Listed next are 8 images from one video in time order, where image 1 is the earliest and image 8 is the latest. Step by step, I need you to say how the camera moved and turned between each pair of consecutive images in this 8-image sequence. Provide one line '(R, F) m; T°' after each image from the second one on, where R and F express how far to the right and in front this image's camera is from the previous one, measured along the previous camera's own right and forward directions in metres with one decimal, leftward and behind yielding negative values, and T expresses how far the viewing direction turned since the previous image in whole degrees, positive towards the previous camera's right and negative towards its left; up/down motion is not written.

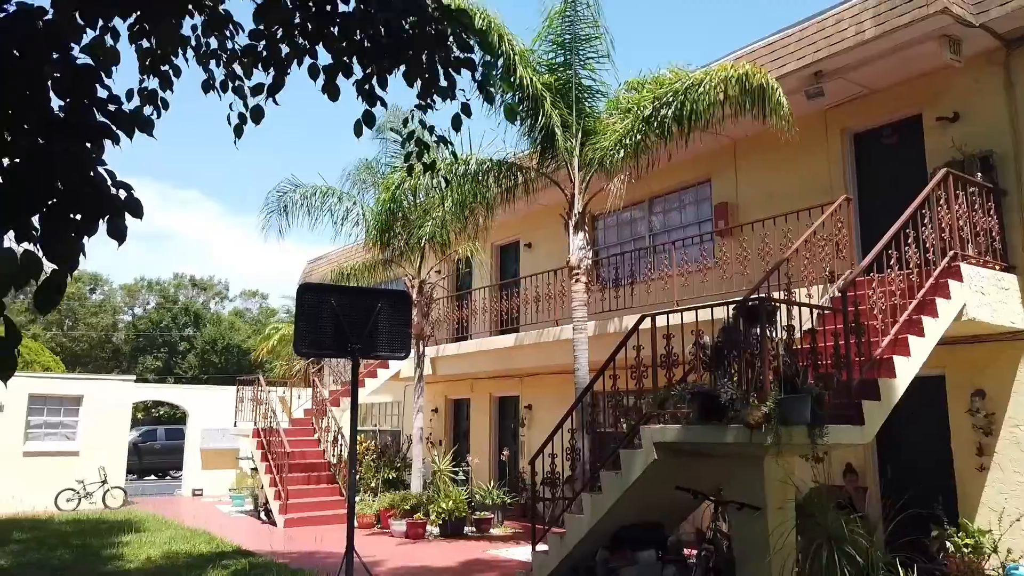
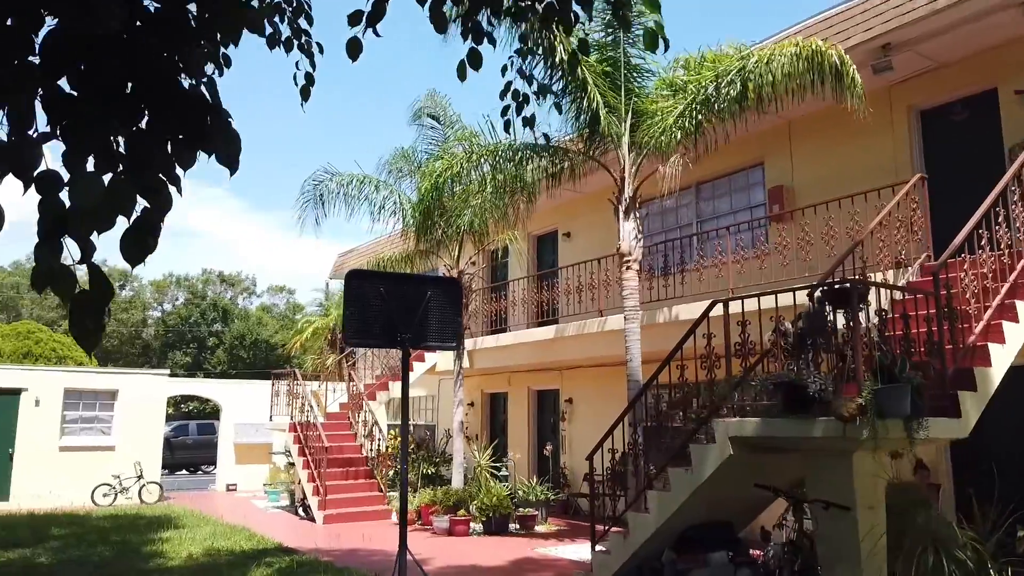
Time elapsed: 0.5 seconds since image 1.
(-0.3, +0.3) m; -2°
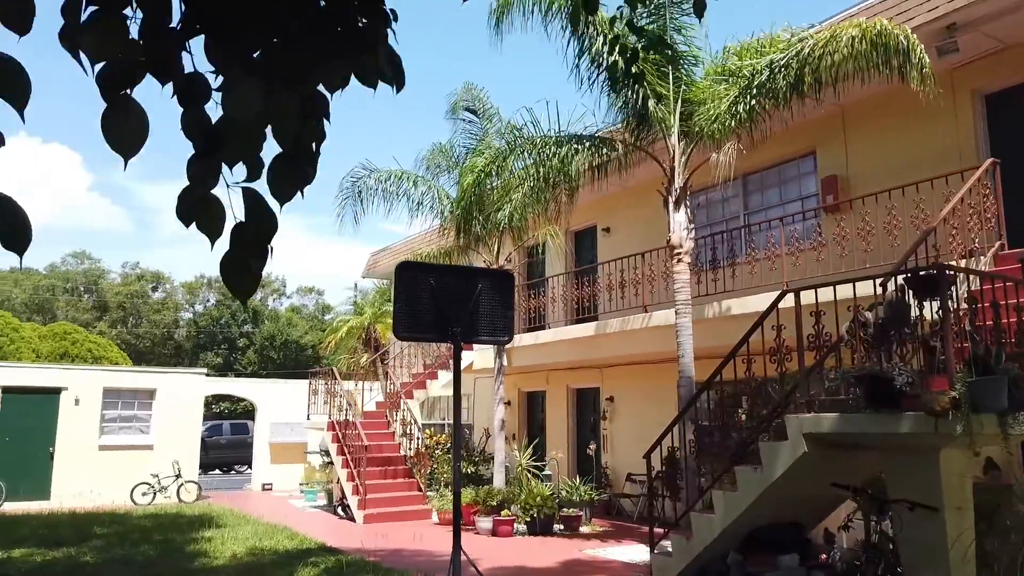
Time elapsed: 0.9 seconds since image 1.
(-0.2, +0.2) m; -2°
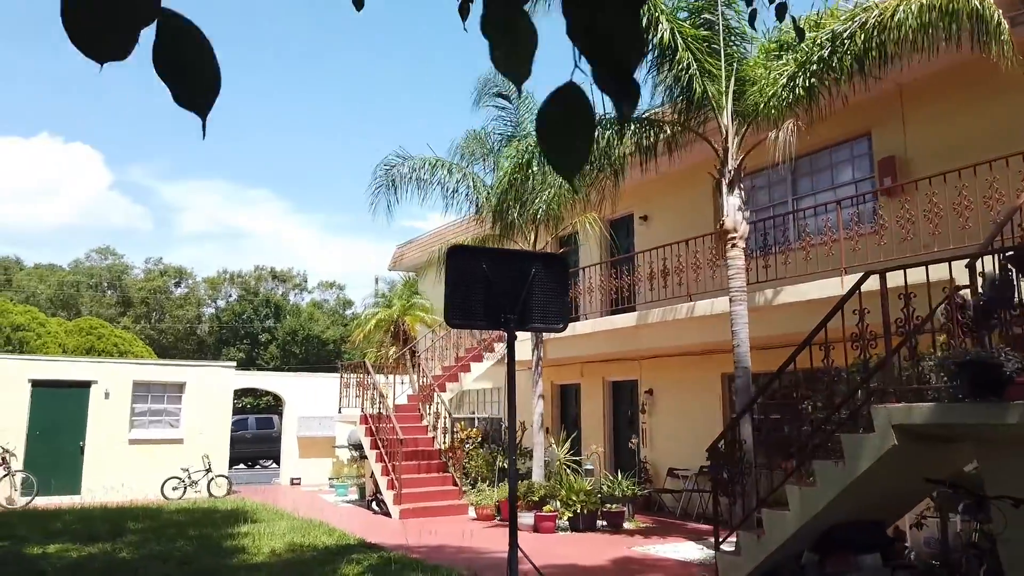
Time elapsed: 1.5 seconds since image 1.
(-0.3, +0.3) m; -1°
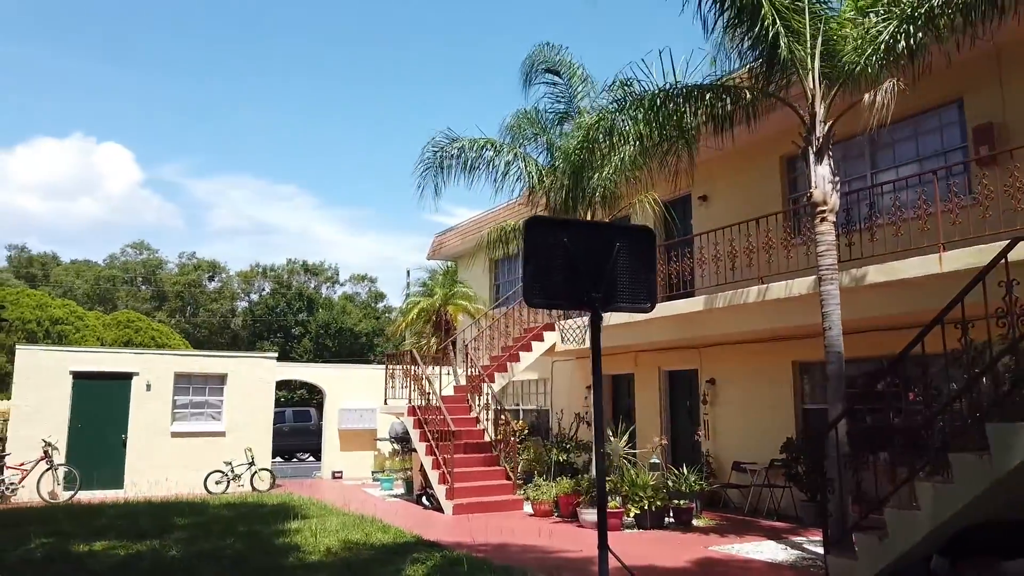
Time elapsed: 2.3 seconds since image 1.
(-0.4, +0.5) m; -2°
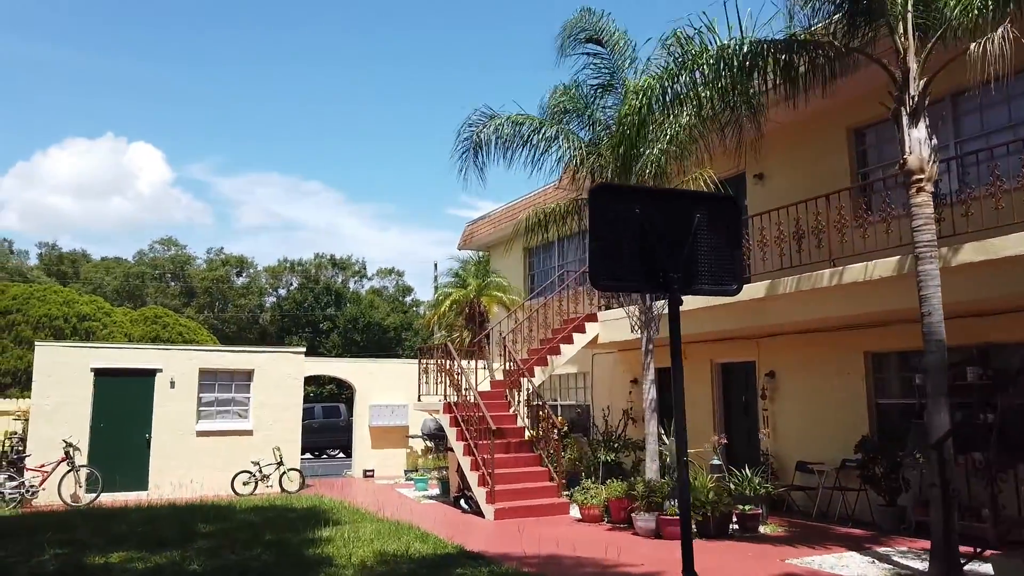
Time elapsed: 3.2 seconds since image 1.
(-0.2, +0.8) m; -2°
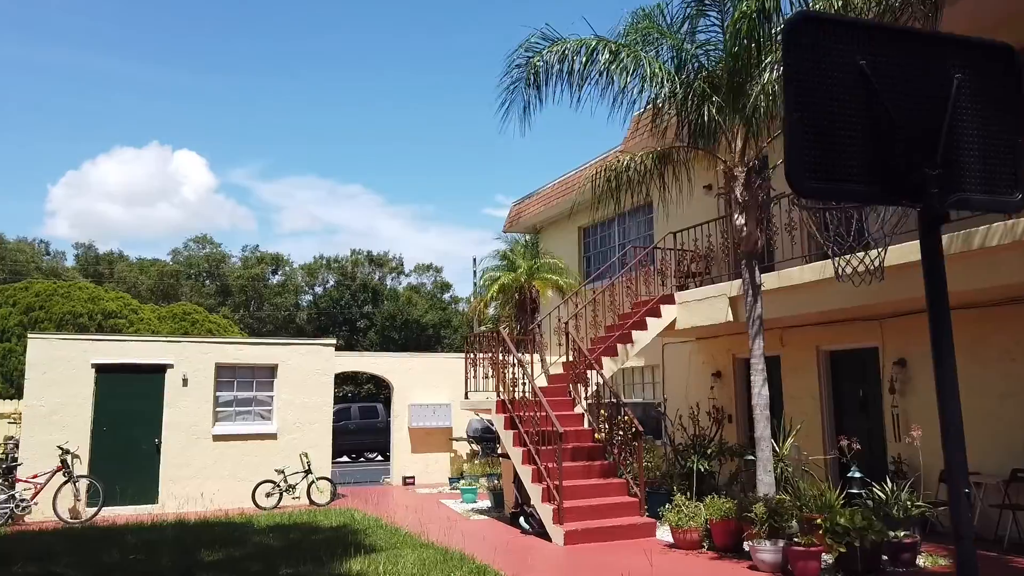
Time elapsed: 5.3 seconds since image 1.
(-0.3, +1.8) m; -3°
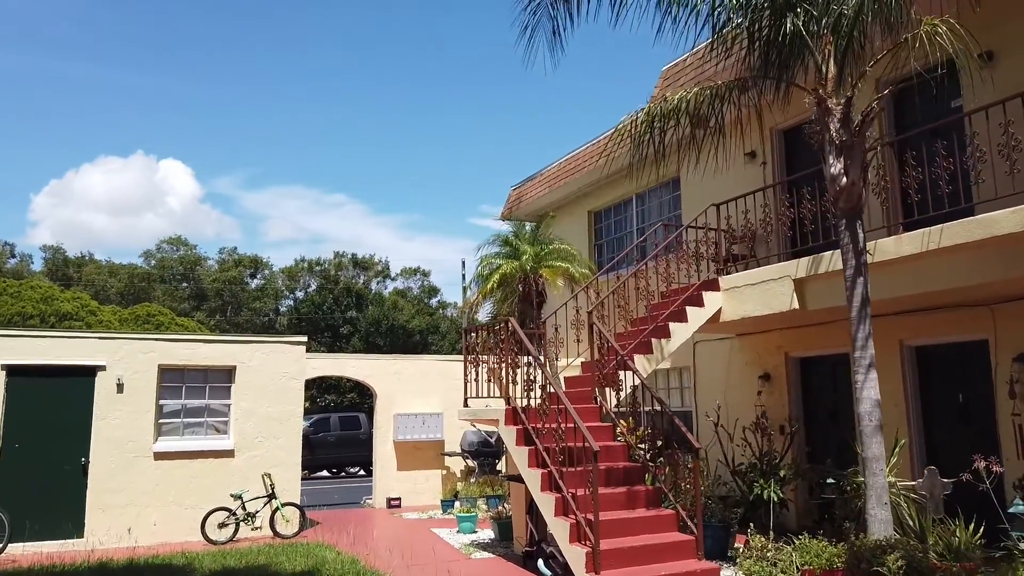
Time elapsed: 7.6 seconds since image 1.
(-0.3, +1.9) m; +1°
